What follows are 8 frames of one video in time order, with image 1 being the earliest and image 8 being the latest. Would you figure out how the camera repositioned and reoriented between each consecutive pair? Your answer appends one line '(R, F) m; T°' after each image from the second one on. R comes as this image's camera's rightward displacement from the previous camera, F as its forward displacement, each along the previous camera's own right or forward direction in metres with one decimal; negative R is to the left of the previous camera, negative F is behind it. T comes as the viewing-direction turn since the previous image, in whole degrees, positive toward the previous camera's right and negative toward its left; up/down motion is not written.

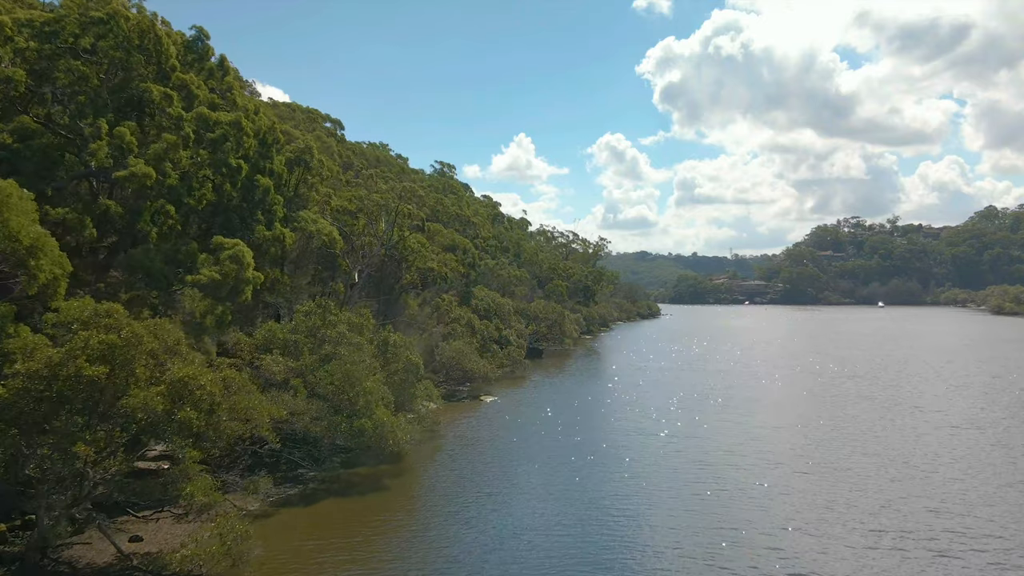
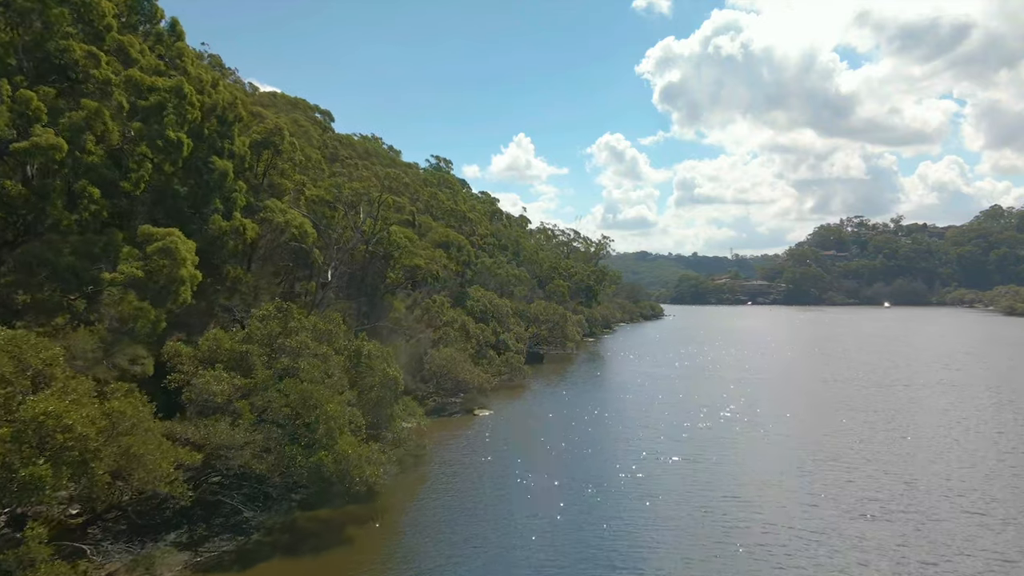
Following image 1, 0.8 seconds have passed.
(+0.1, +4.1) m; 0°
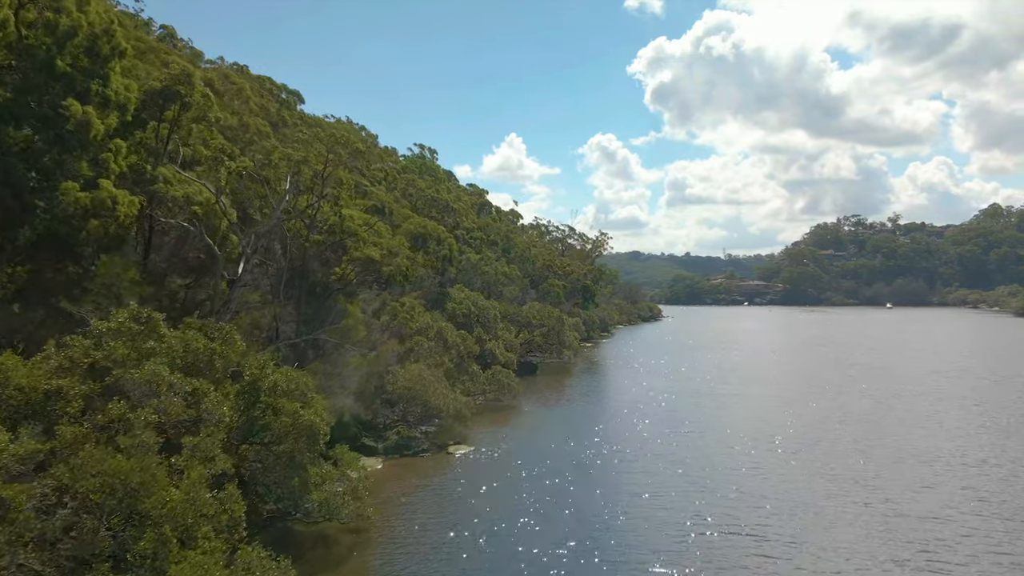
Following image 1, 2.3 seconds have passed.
(+0.2, +7.3) m; +1°
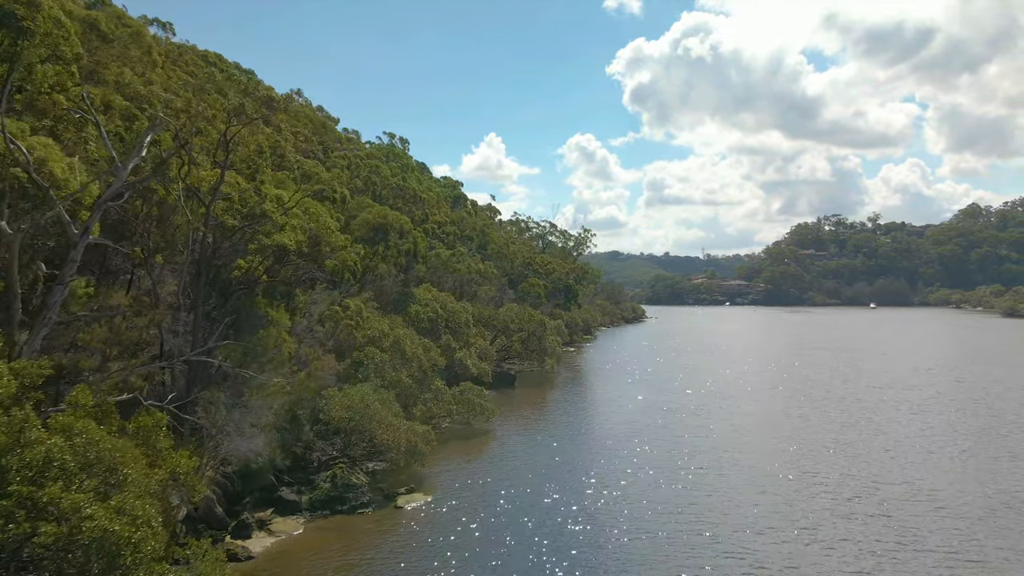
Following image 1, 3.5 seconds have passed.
(+0.3, +5.9) m; +2°
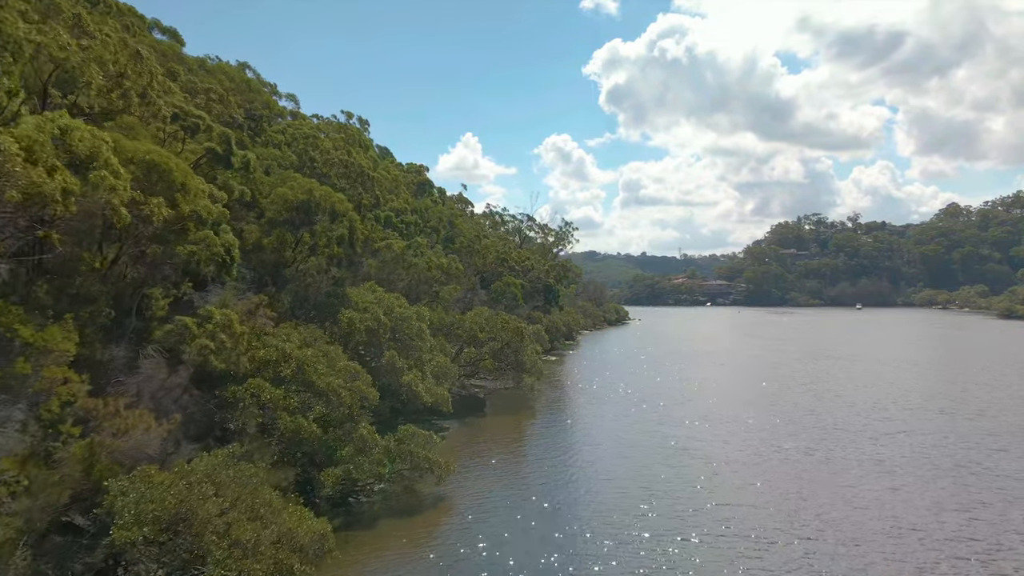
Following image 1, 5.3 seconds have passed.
(+0.4, +9.1) m; +2°
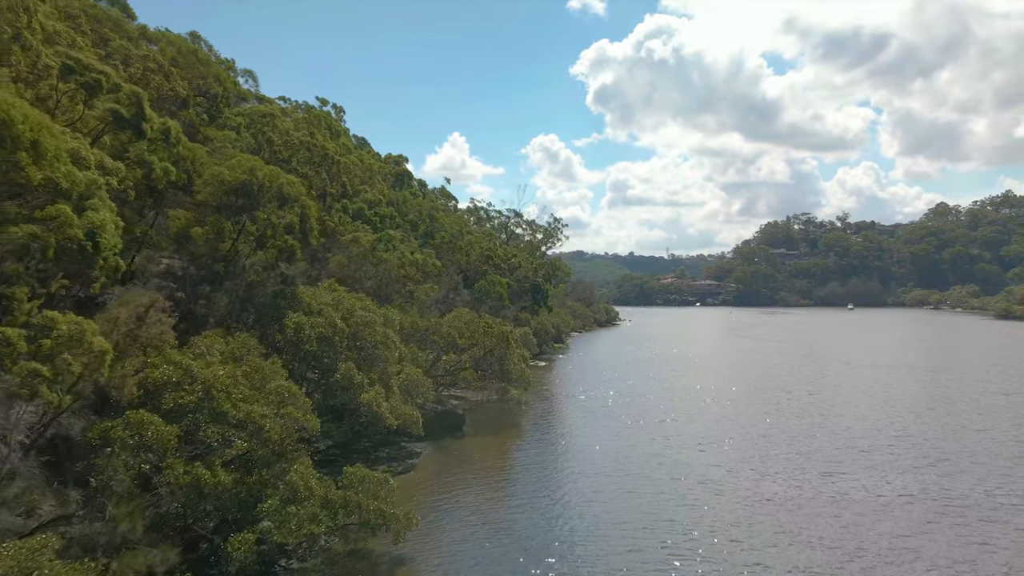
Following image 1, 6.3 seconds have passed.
(+0.2, +4.6) m; +1°
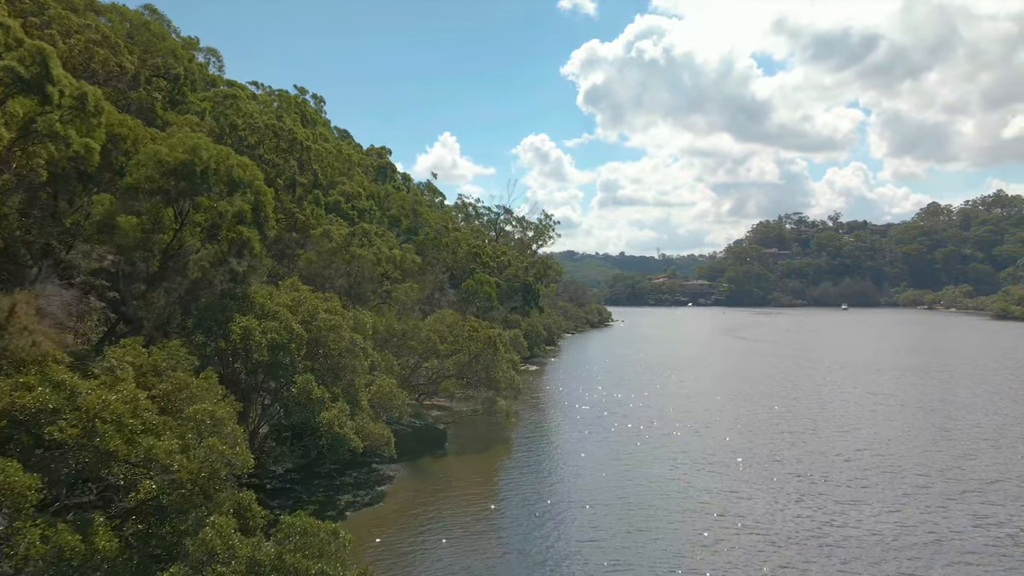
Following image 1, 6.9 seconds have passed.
(+0.1, +3.3) m; +1°
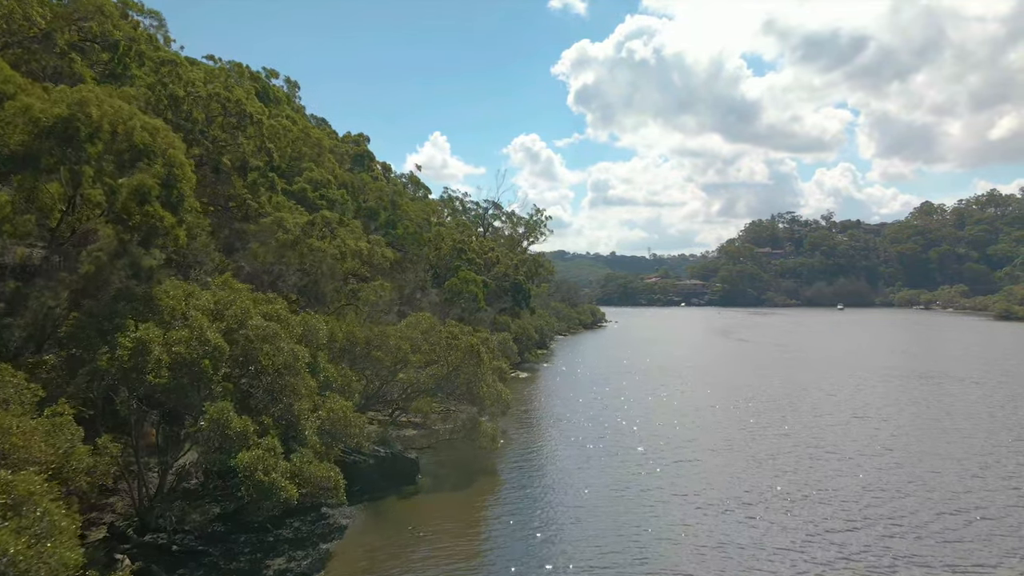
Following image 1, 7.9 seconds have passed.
(+0.1, +4.6) m; +1°
